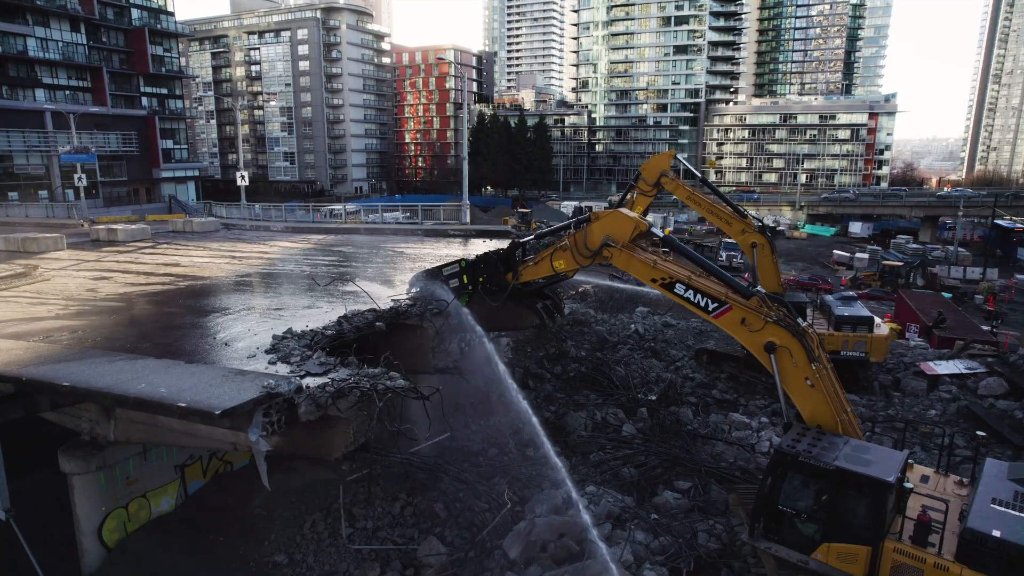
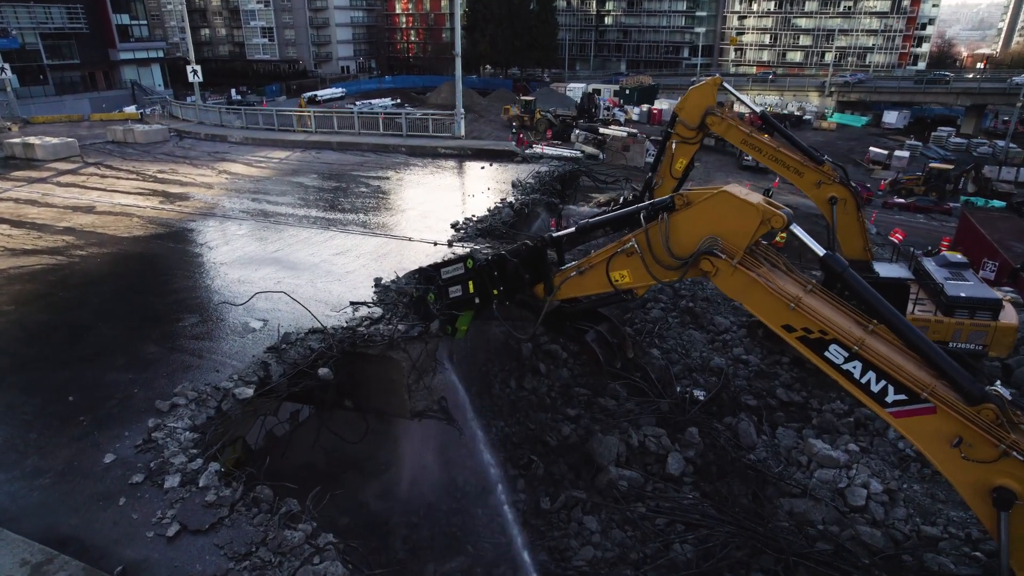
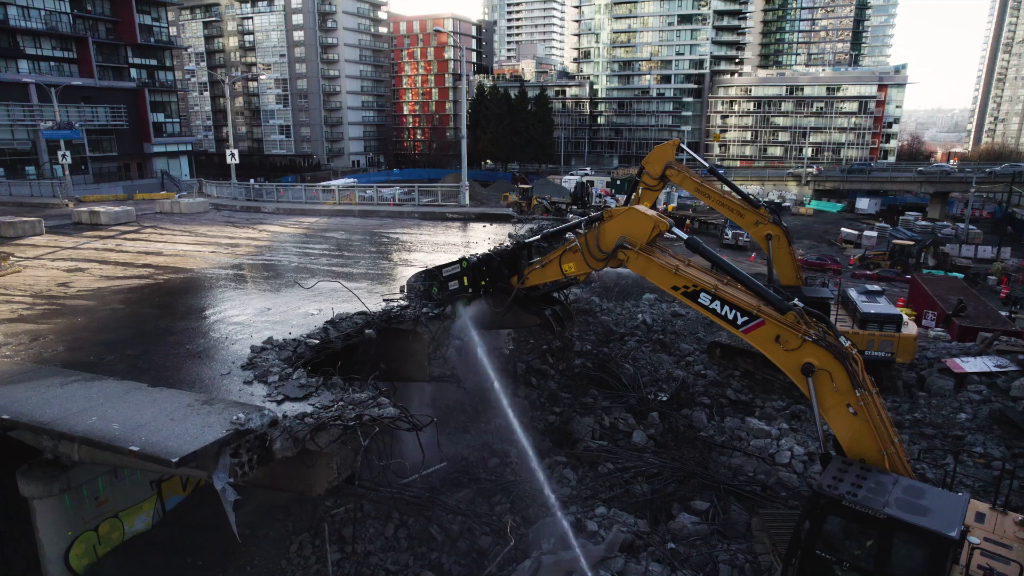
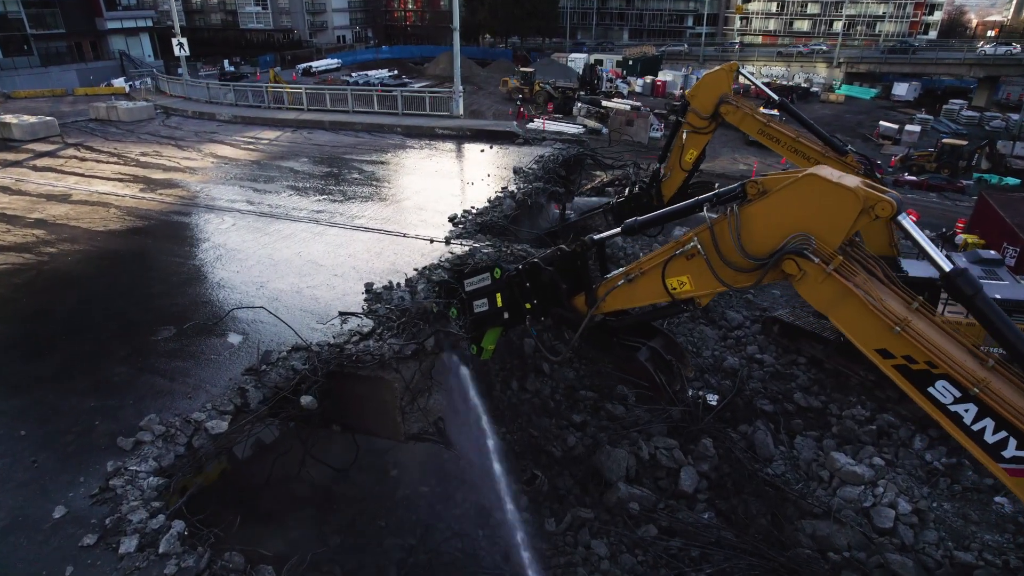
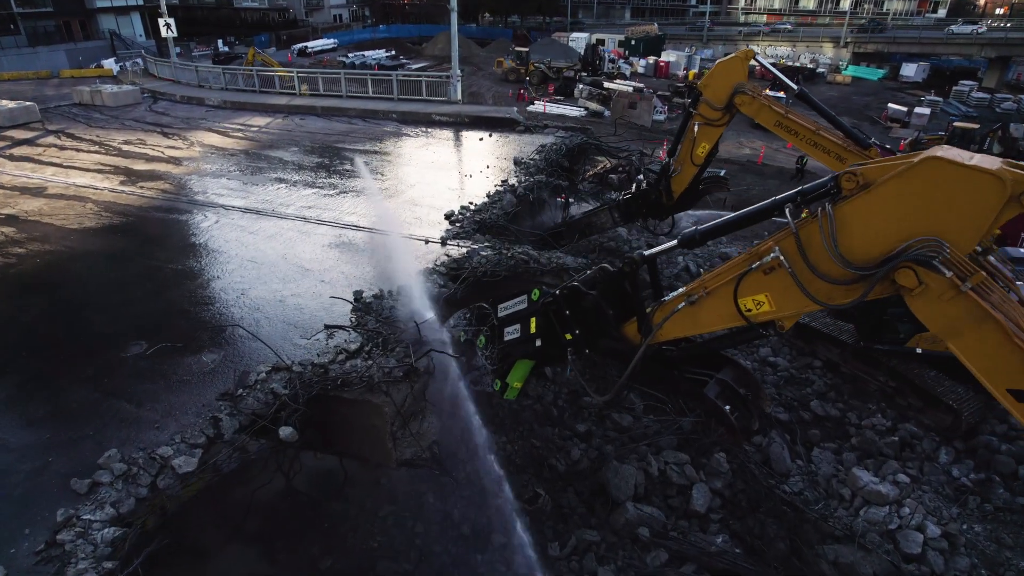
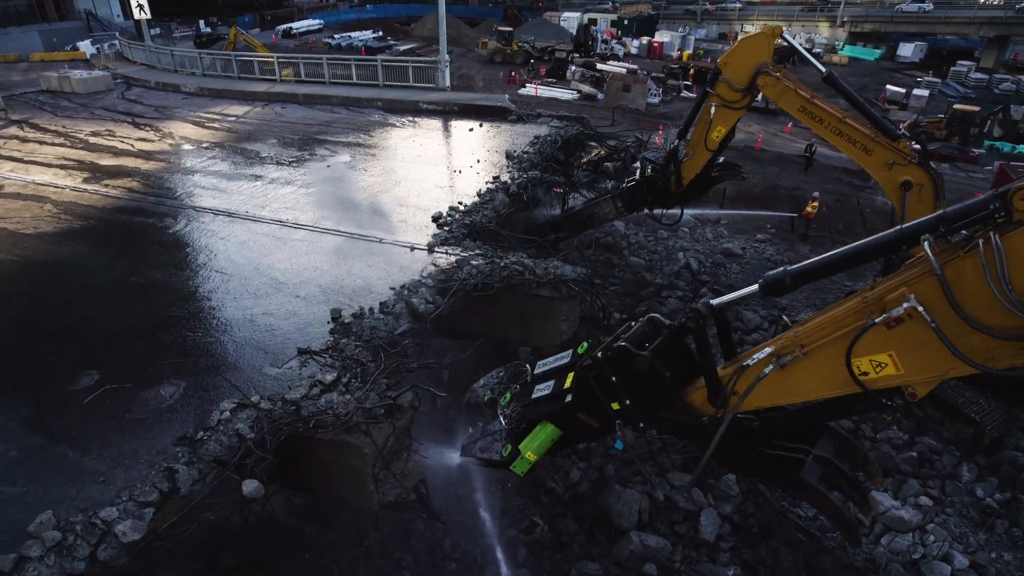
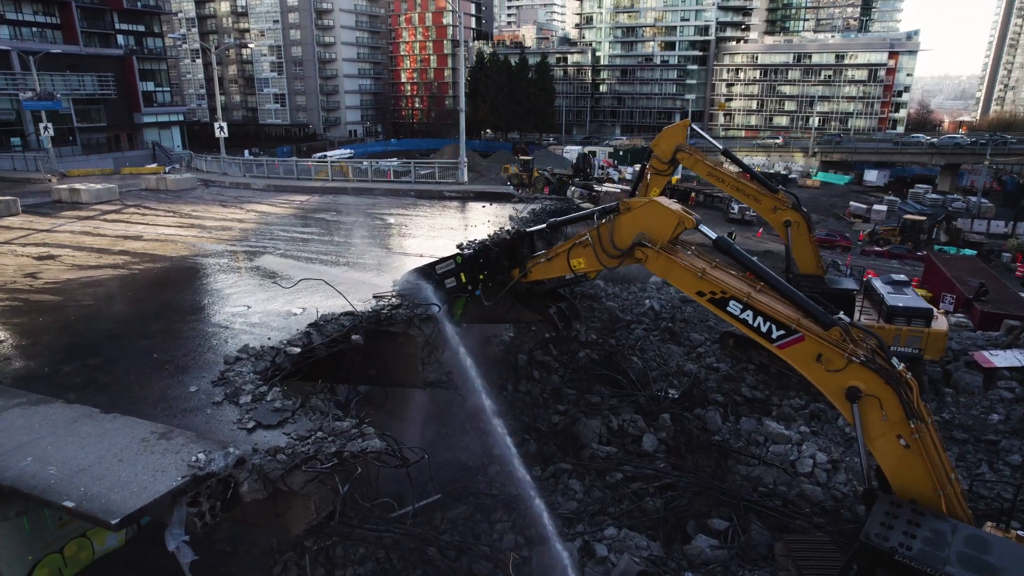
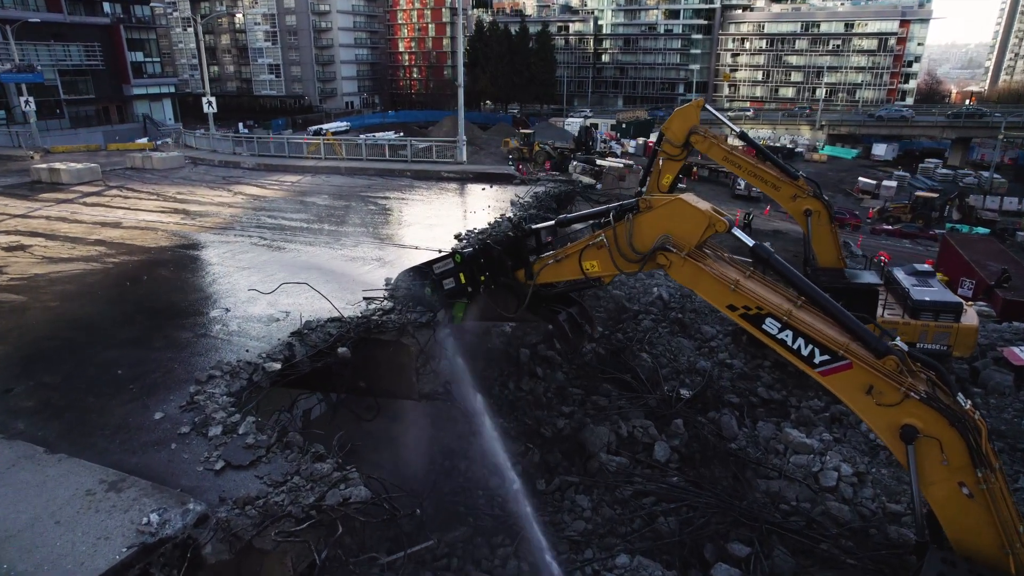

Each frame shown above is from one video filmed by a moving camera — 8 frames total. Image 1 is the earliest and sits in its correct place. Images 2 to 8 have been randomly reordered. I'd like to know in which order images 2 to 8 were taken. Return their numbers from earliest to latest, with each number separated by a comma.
3, 7, 8, 2, 4, 5, 6
